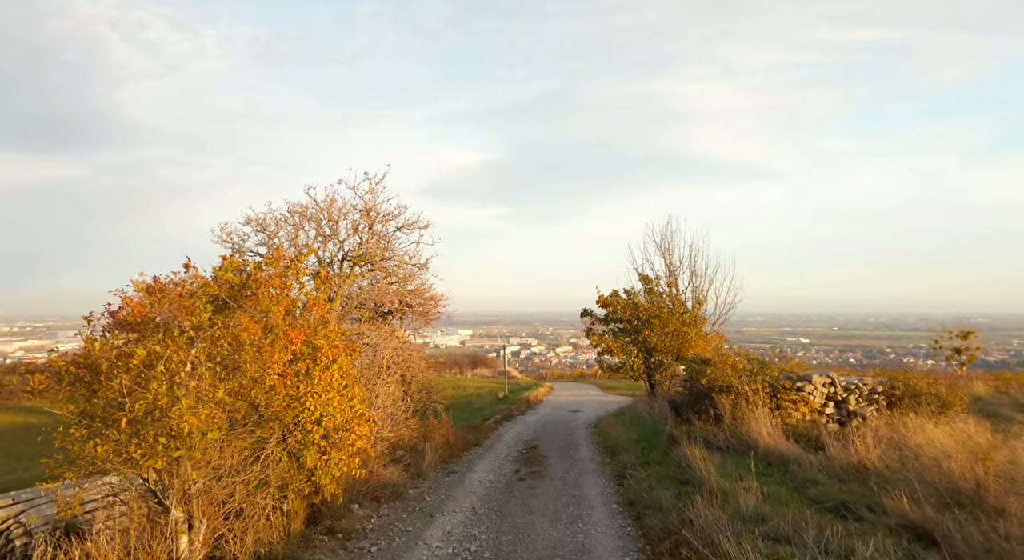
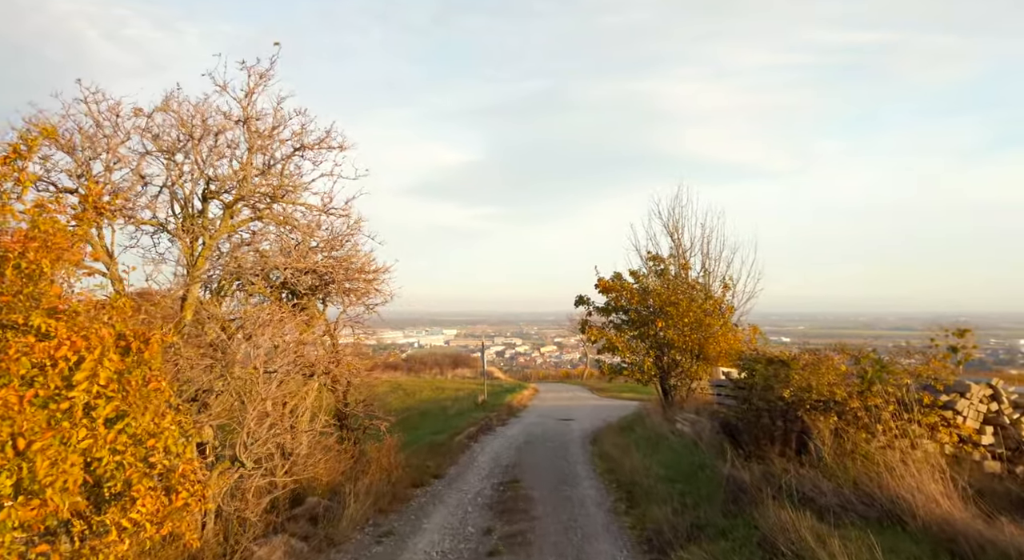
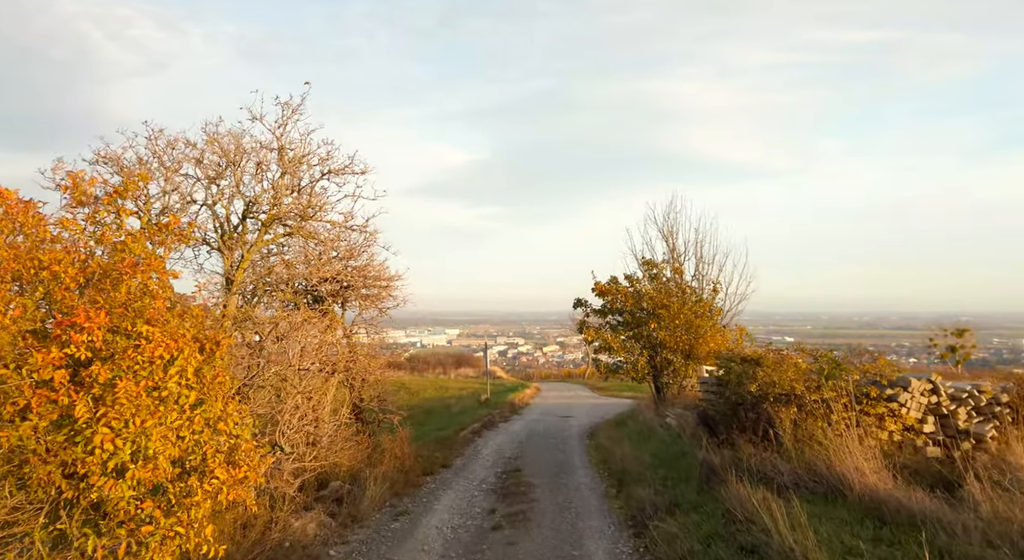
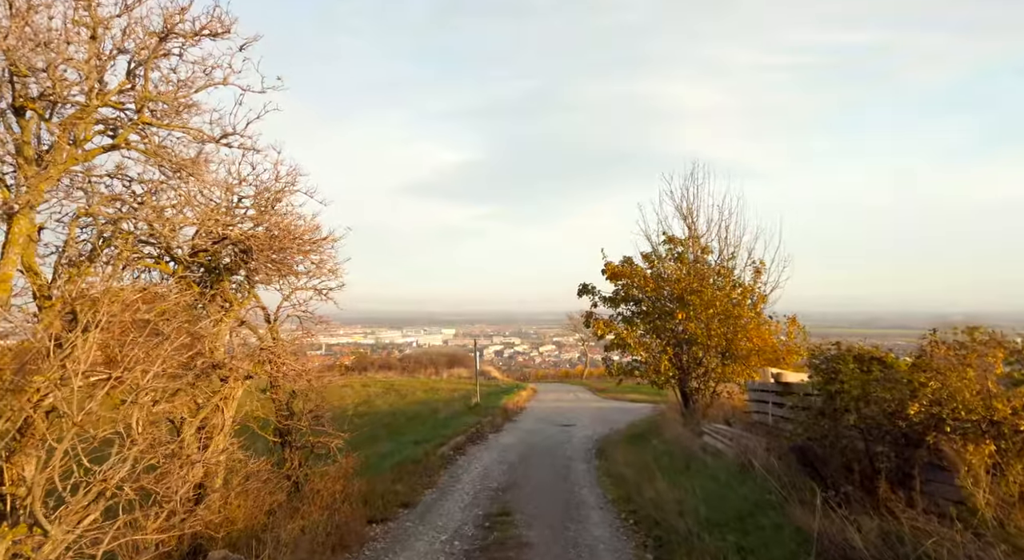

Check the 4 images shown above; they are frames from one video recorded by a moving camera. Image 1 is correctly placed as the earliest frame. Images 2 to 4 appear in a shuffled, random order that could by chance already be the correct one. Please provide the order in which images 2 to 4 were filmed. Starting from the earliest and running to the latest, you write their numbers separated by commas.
3, 2, 4
